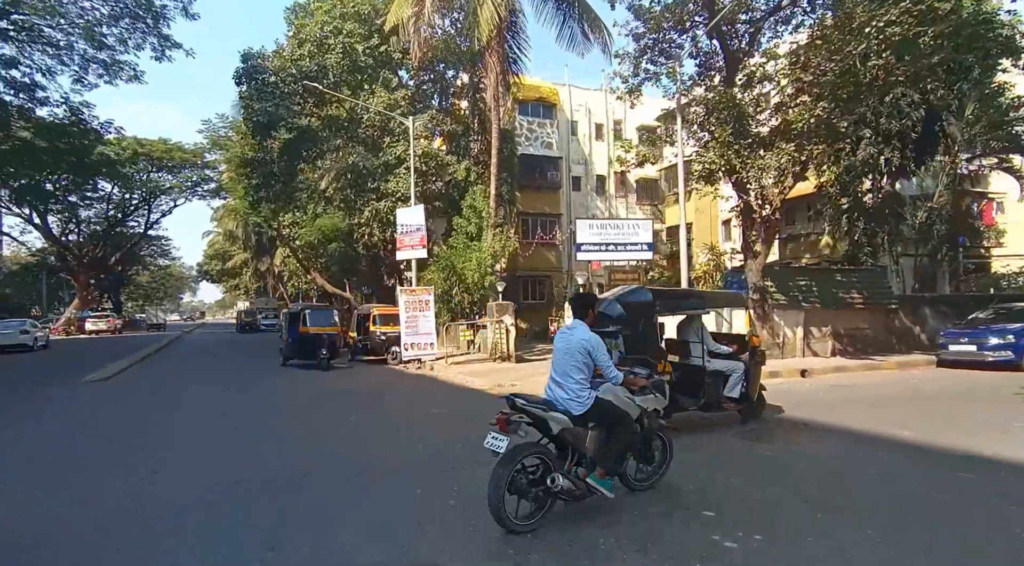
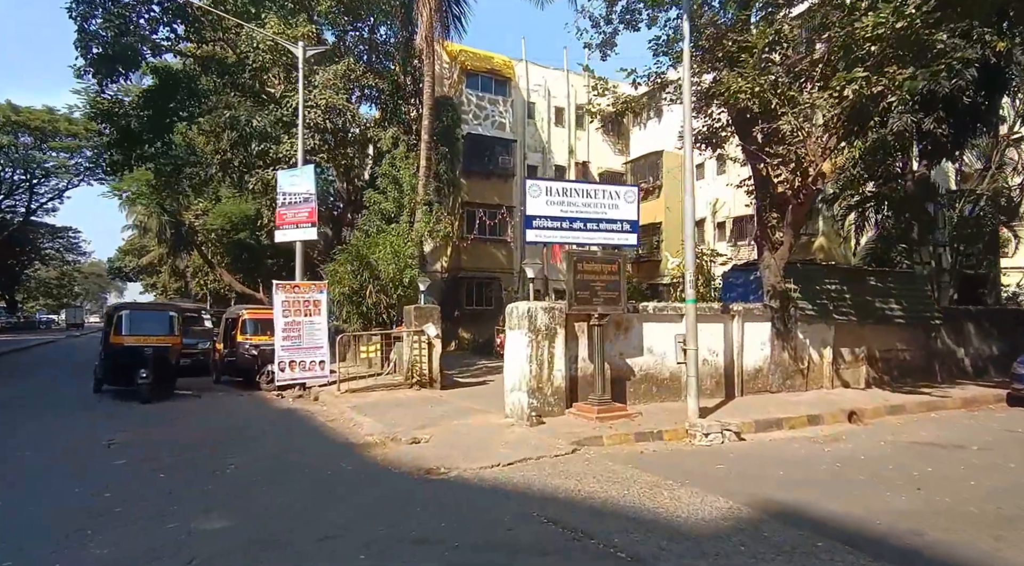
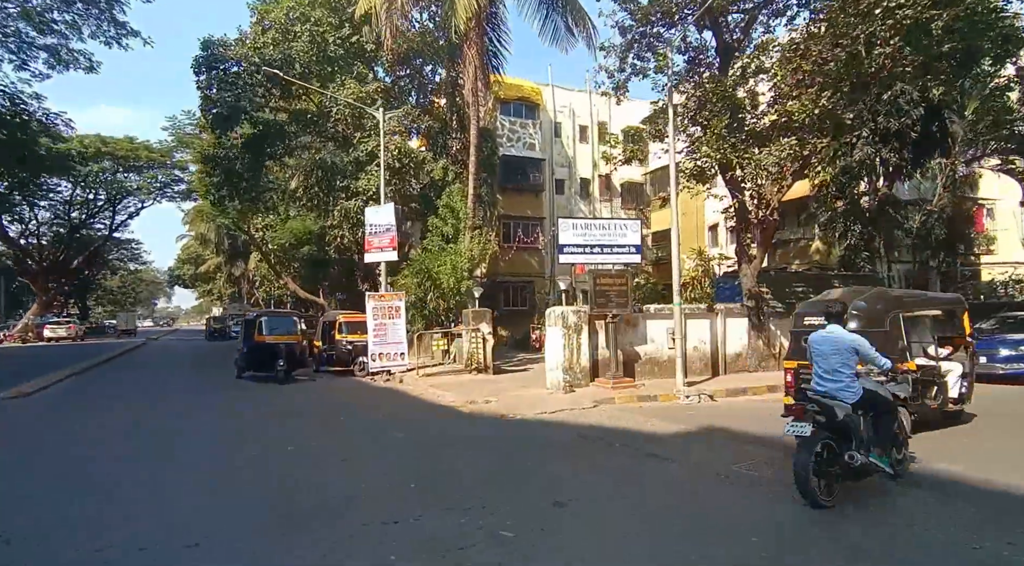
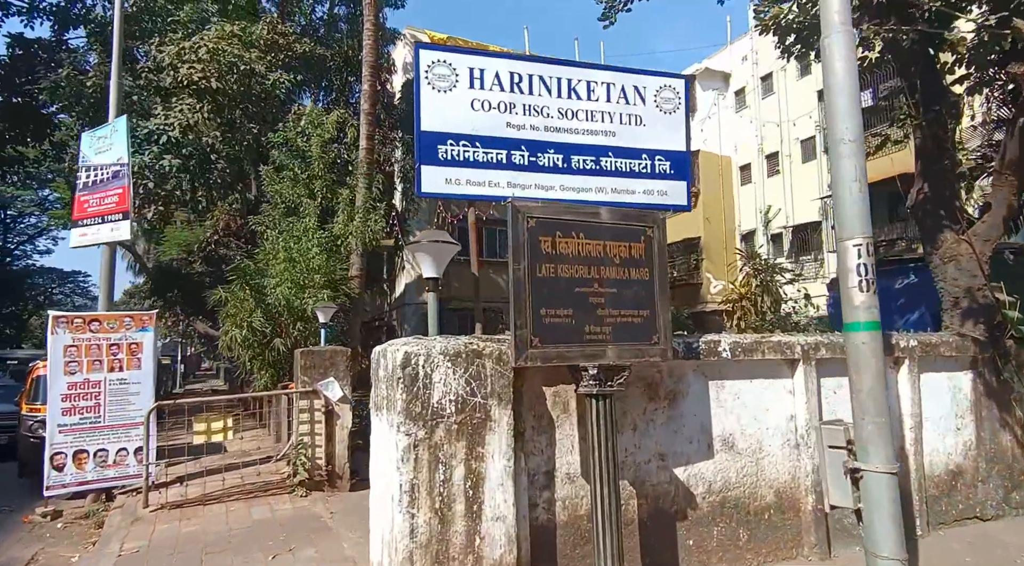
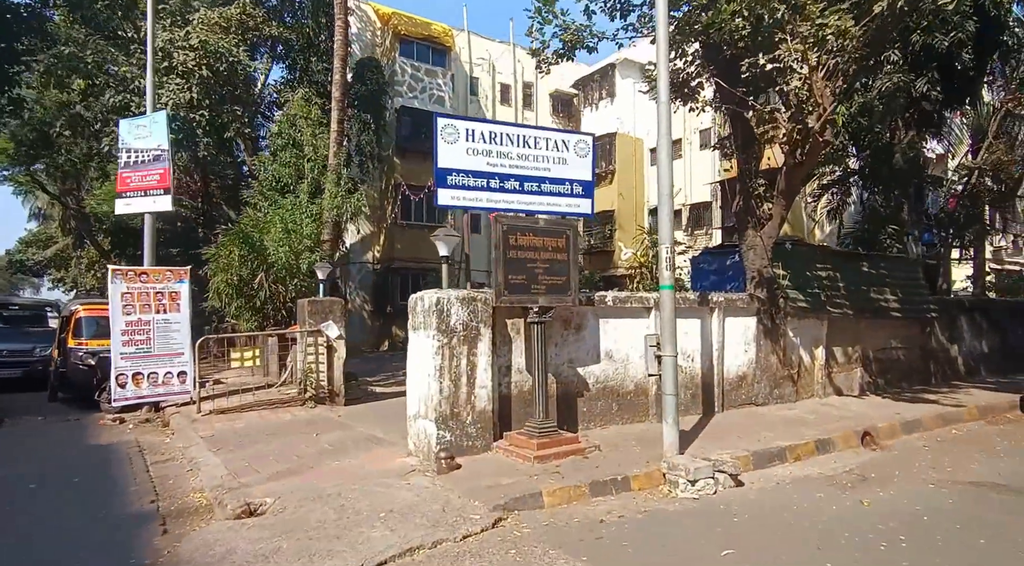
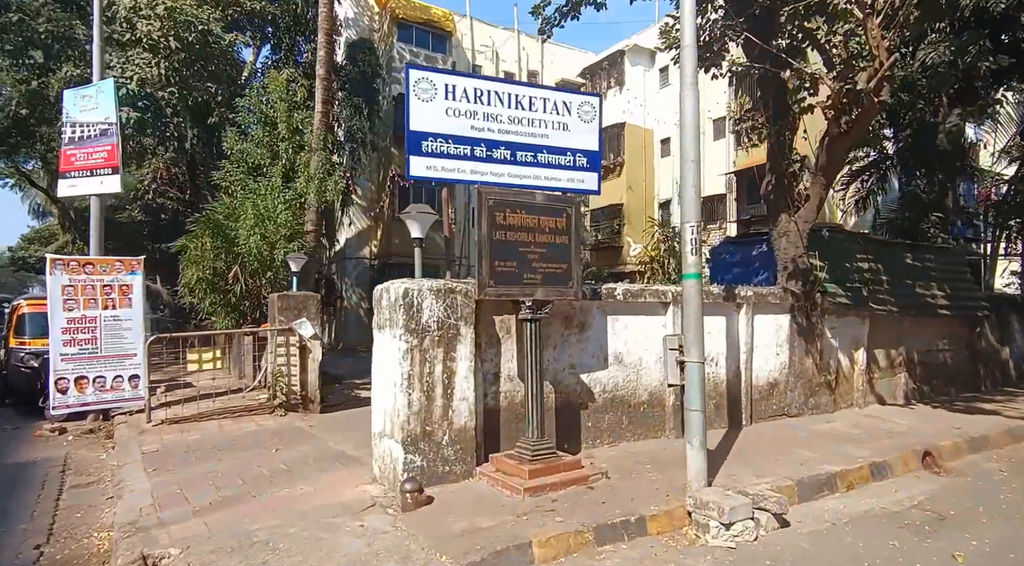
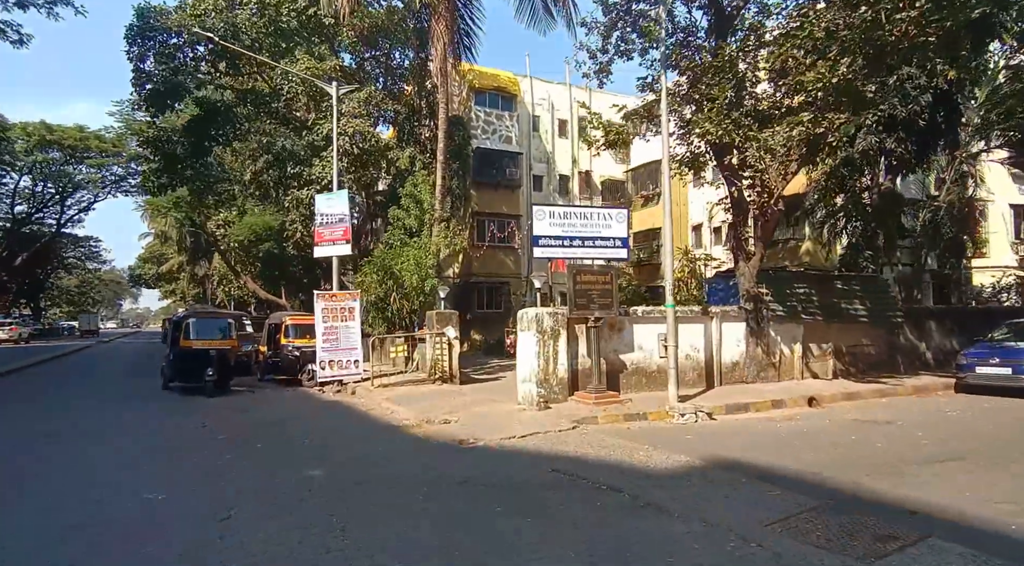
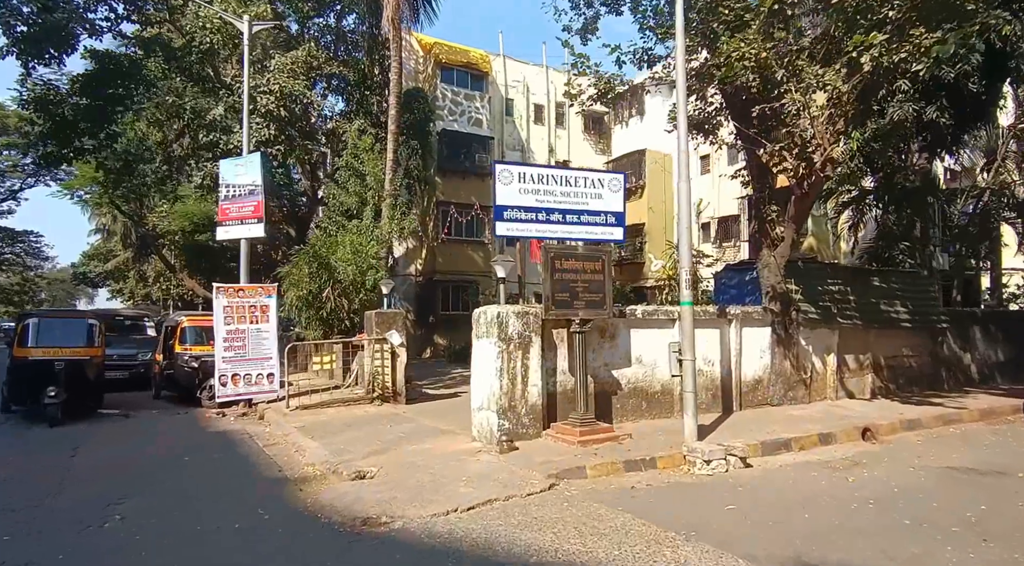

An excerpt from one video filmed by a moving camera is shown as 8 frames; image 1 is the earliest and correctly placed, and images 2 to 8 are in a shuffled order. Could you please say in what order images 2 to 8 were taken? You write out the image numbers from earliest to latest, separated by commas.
3, 7, 2, 8, 5, 6, 4
